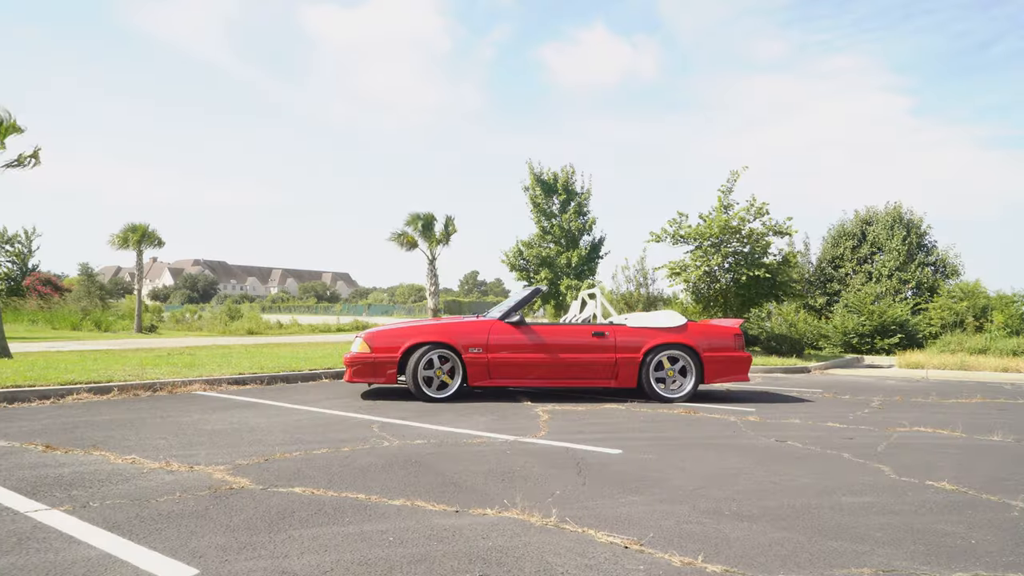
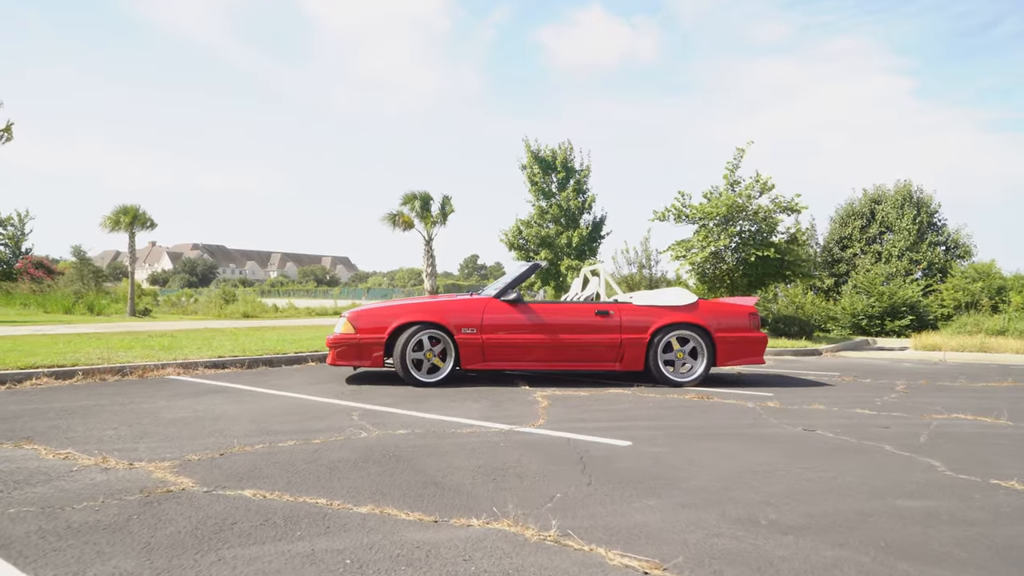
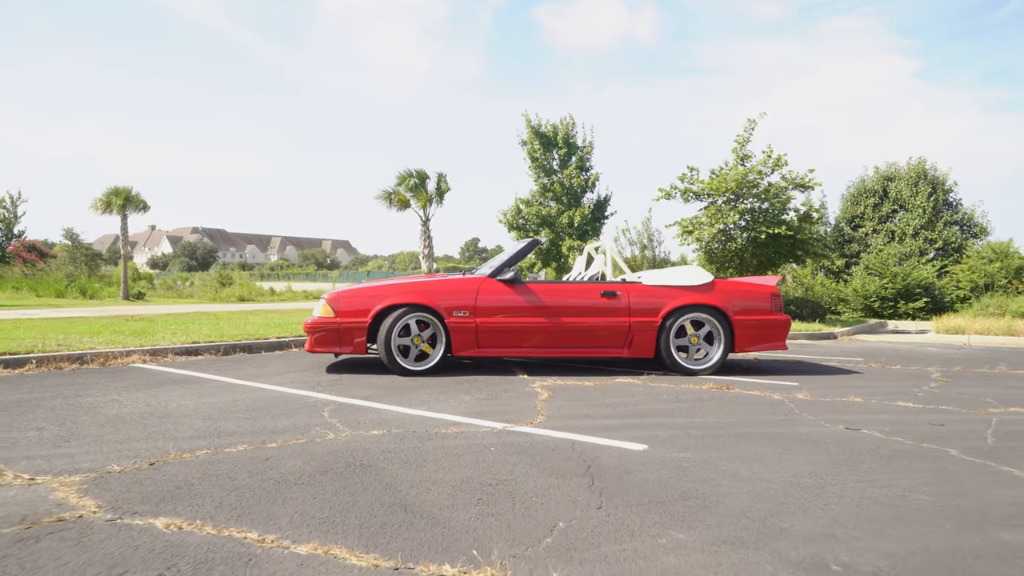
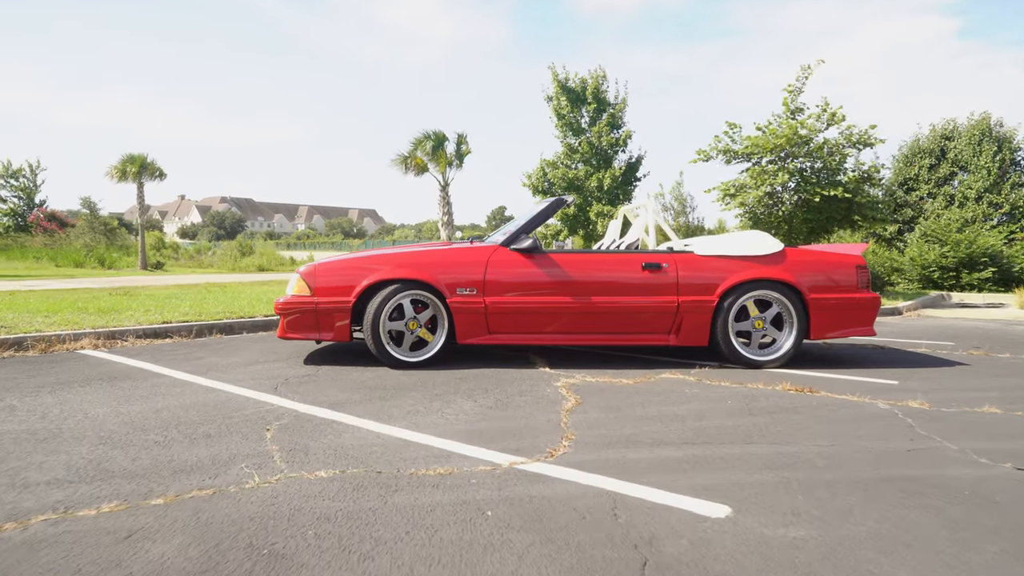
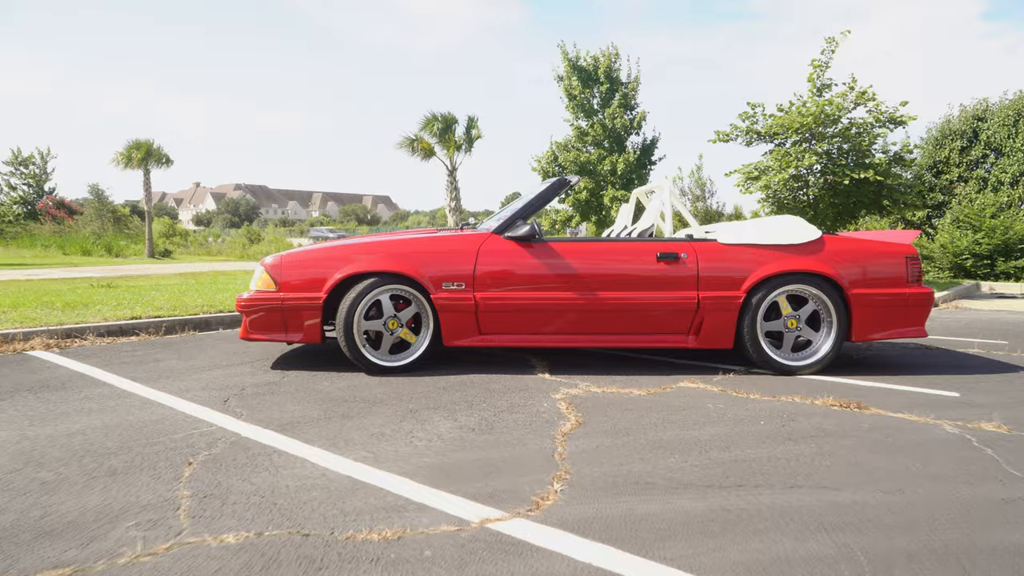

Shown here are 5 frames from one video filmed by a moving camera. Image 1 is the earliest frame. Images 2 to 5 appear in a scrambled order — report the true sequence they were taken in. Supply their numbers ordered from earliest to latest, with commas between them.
2, 3, 4, 5
